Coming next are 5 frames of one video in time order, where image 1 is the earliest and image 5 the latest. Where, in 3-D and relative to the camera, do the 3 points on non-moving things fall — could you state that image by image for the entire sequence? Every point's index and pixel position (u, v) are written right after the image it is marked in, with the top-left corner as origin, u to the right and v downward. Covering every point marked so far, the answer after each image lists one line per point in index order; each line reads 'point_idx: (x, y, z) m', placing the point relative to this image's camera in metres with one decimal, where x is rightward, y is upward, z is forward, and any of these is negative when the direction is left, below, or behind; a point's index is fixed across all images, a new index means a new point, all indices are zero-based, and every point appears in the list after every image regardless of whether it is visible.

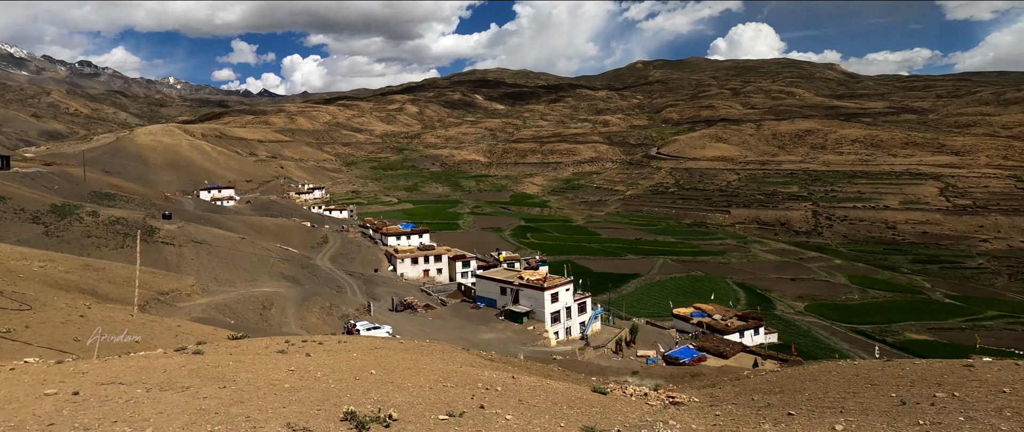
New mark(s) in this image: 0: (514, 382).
0: (0.0, -2.2, +6.9) m
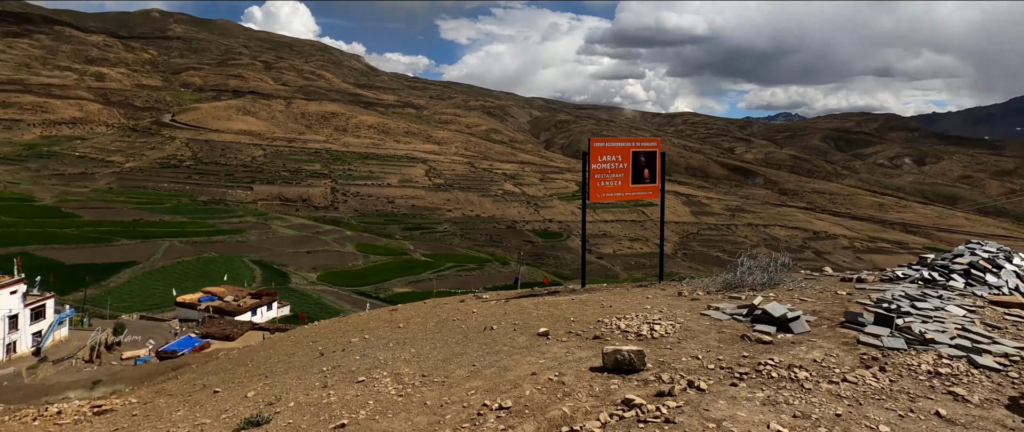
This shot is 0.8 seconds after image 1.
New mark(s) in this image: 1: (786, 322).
0: (-5.9, -1.9, +4.2) m
1: (+2.9, -1.1, +5.6) m
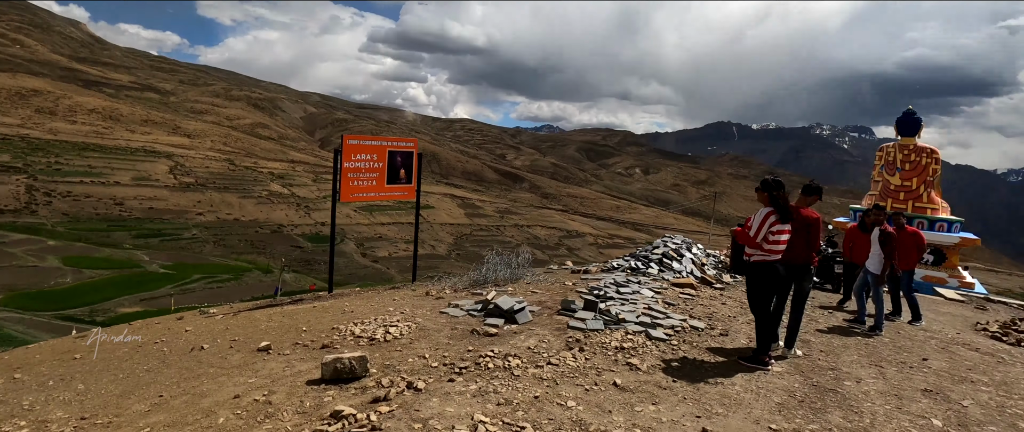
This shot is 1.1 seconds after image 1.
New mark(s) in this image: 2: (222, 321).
0: (-7.5, -2.0, +1.3) m
1: (0.0, -1.1, +6.0) m
2: (-3.5, -1.3, +6.5) m
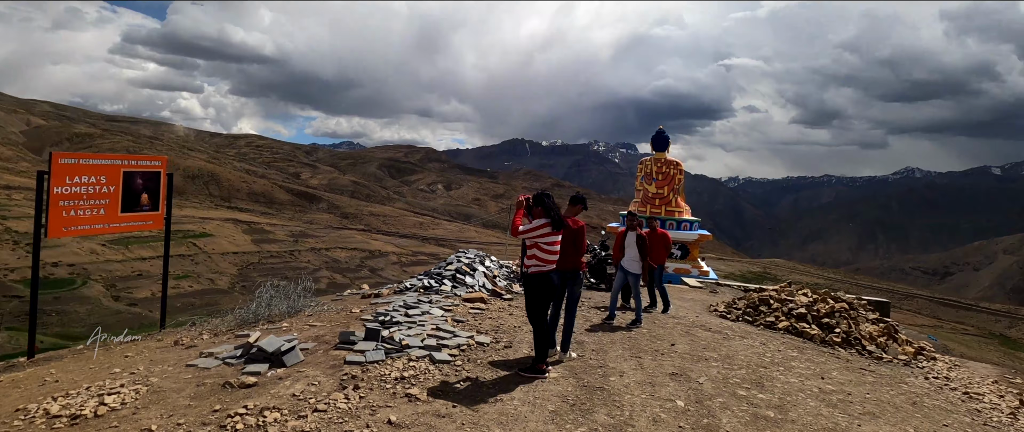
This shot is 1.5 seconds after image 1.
0: (-7.6, -2.4, -1.8) m
1: (-2.3, -1.4, +5.3) m
2: (-5.8, -1.8, +4.5) m
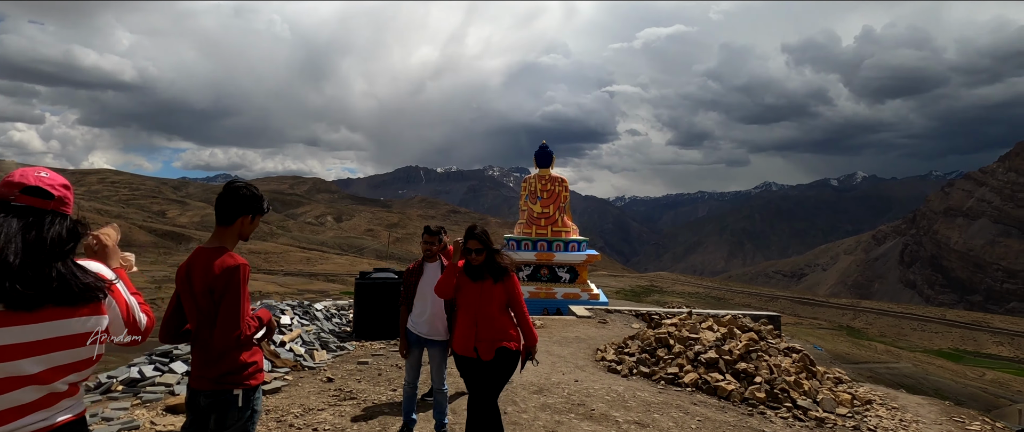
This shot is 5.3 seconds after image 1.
0: (-7.8, -2.5, -7.2) m
1: (-4.0, -1.6, +0.8) m
2: (-7.3, -2.1, -0.6) m
